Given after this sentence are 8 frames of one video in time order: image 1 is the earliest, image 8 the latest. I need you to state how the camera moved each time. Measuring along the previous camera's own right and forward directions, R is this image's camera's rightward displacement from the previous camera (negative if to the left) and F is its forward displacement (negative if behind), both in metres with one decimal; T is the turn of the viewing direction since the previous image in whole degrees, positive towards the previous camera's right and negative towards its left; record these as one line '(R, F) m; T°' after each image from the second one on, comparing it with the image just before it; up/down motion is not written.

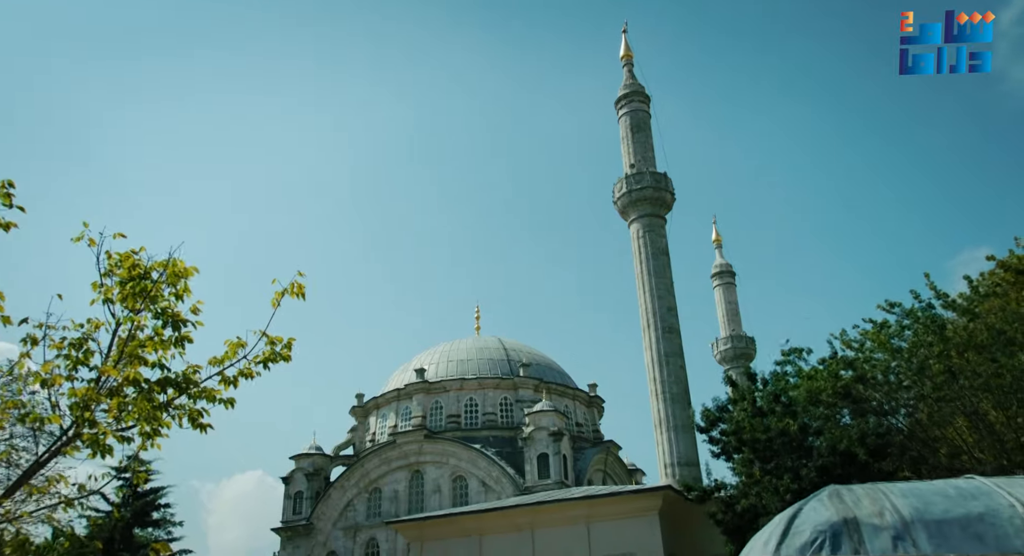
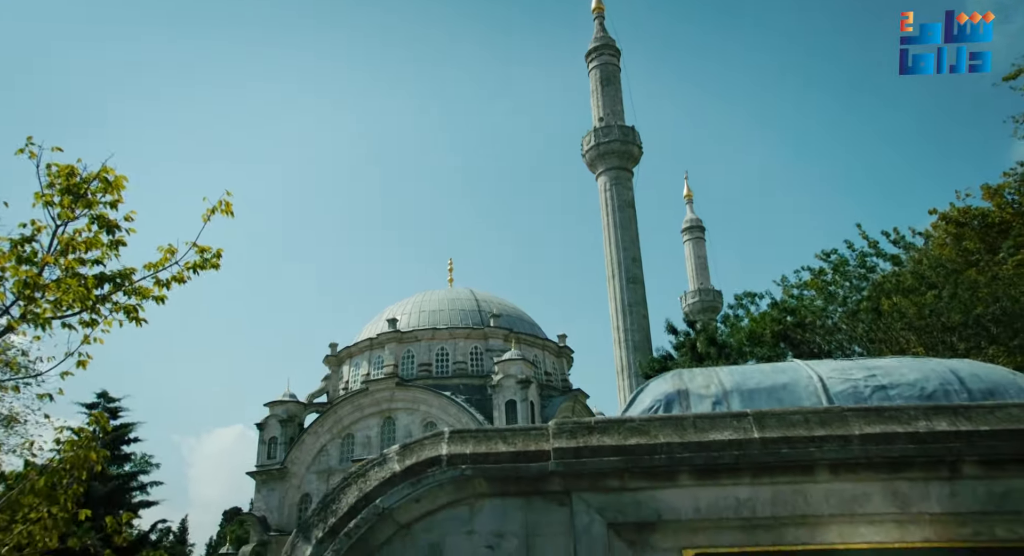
(+0.7, -0.8) m; +1°
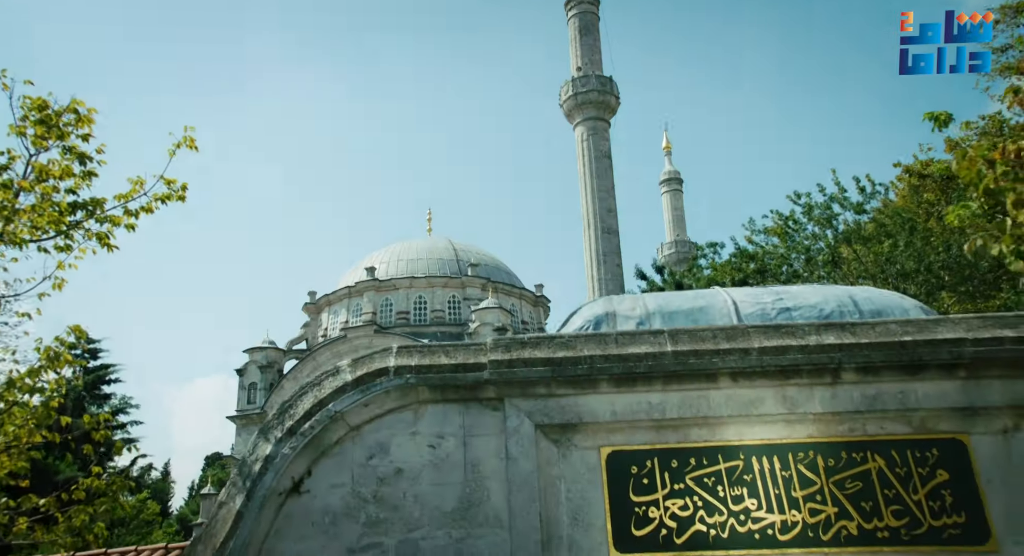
(+0.3, -0.5) m; +1°
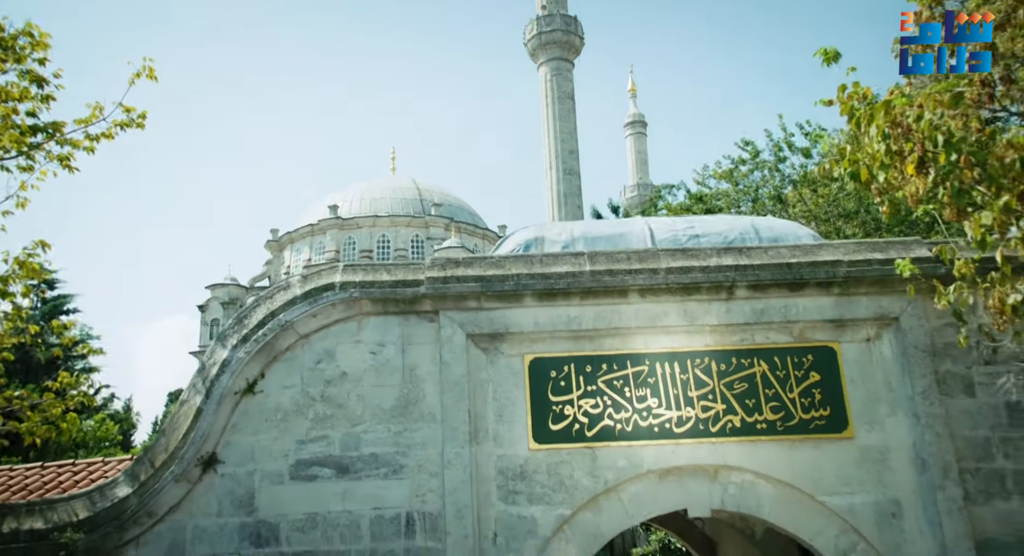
(+0.2, -0.6) m; +2°
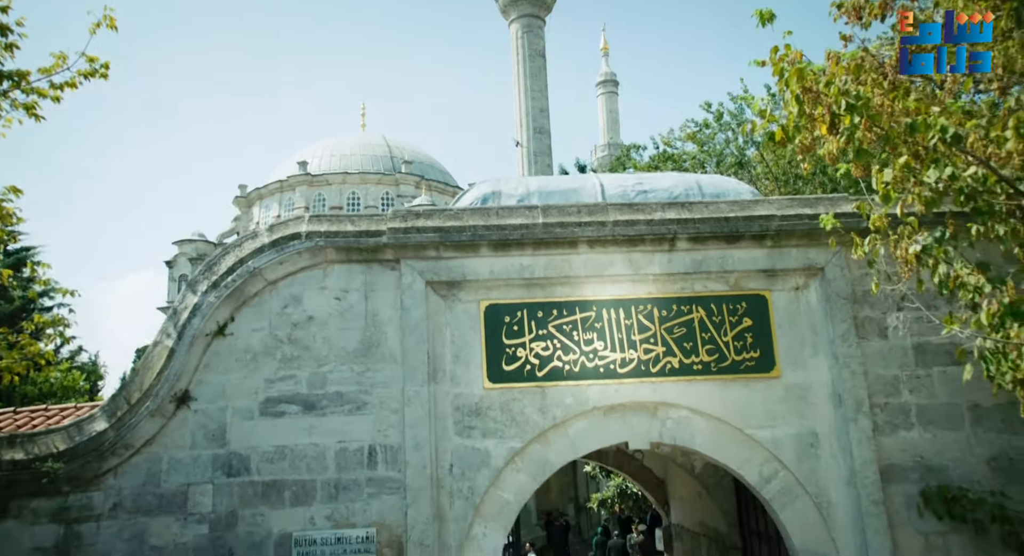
(+0.1, -0.4) m; +2°
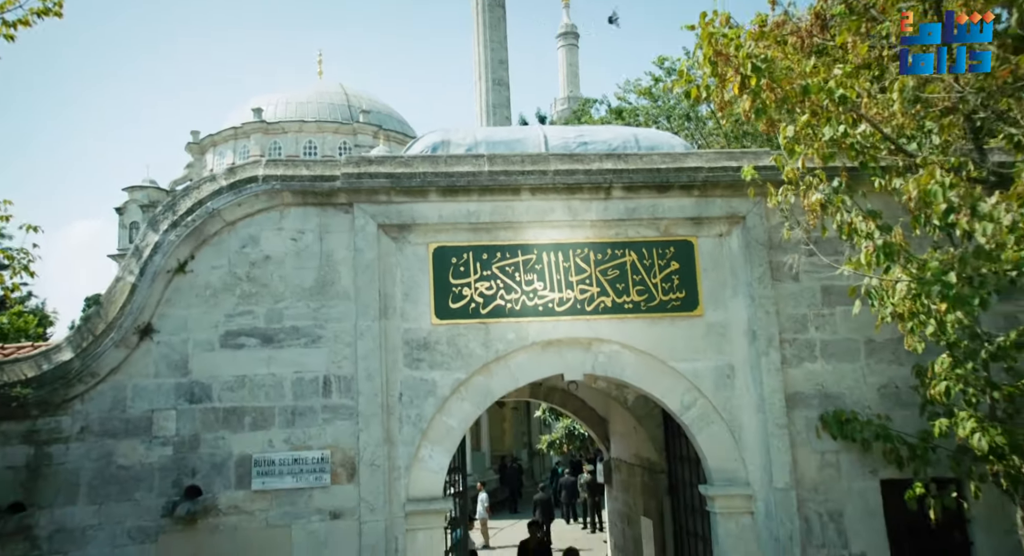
(+0.1, -0.5) m; +3°
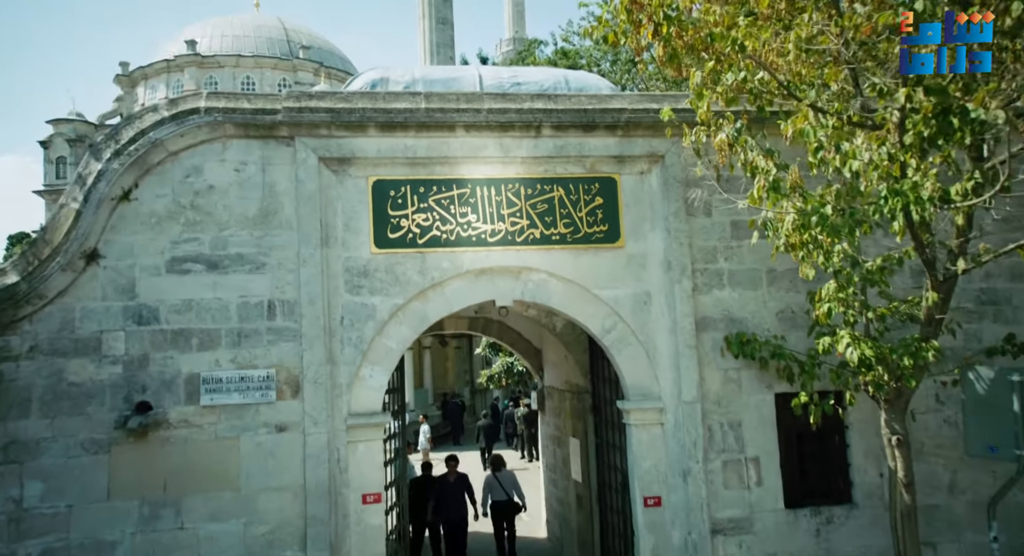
(+0.1, -0.5) m; +4°
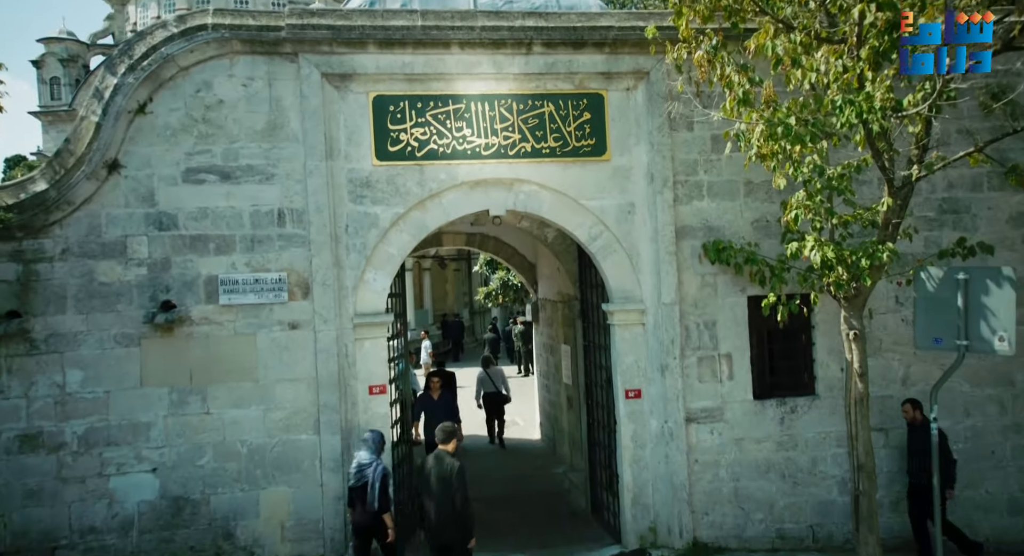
(+0.1, -0.5) m; 0°
